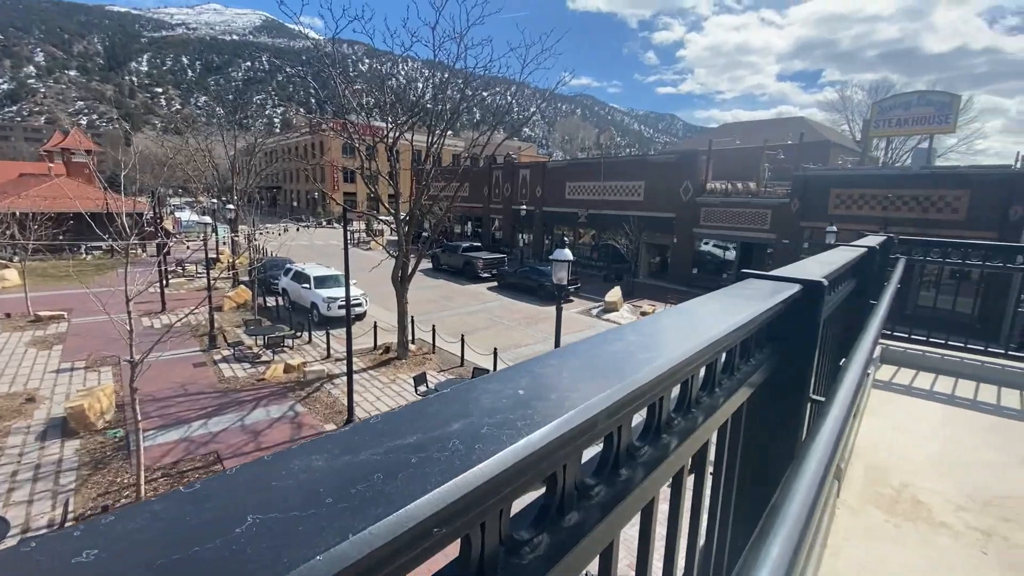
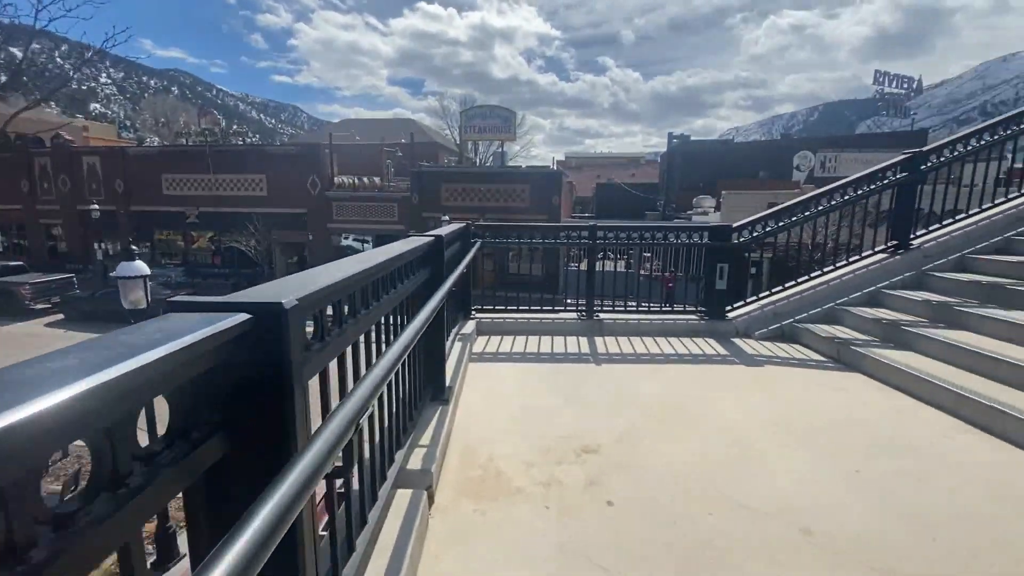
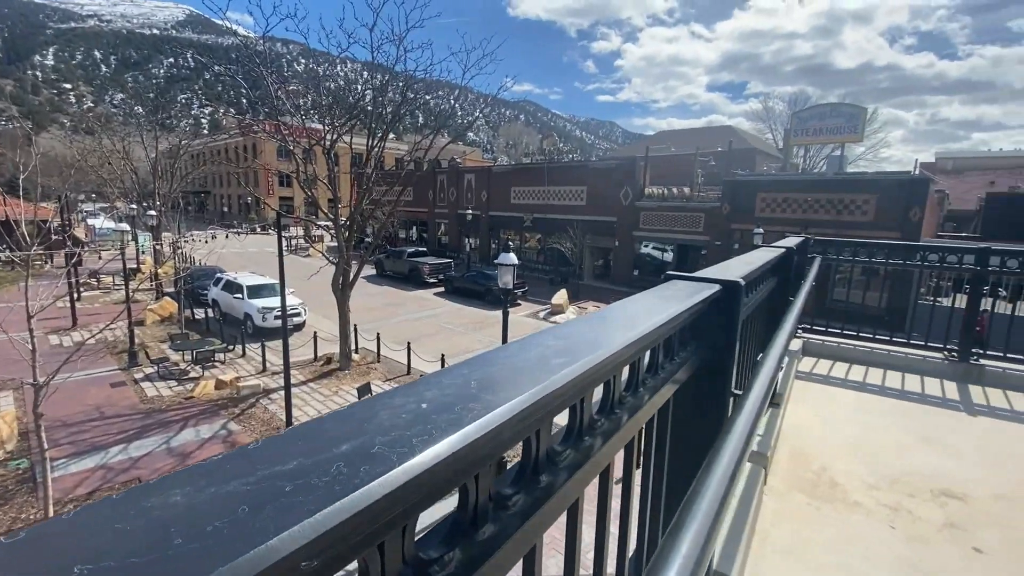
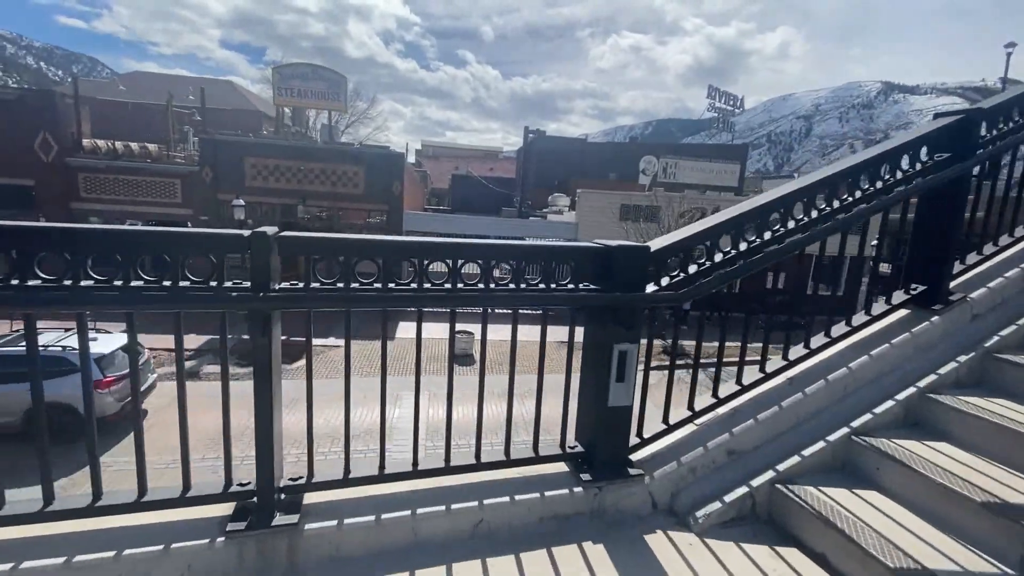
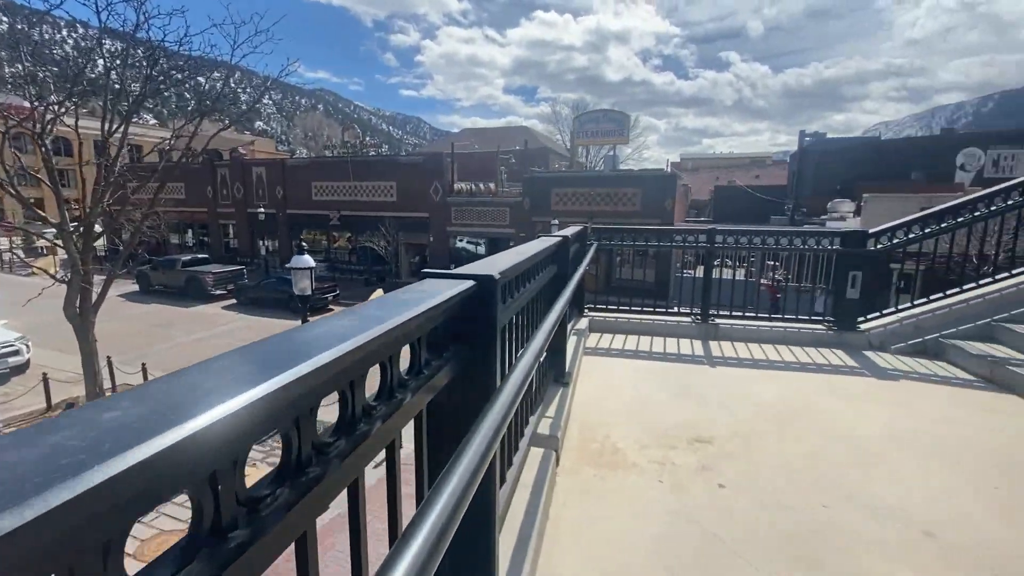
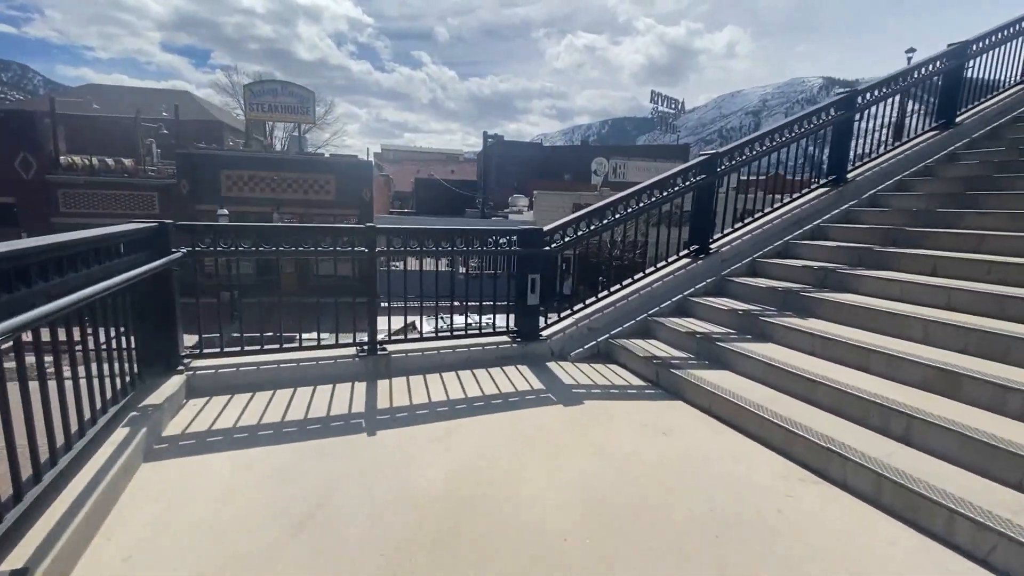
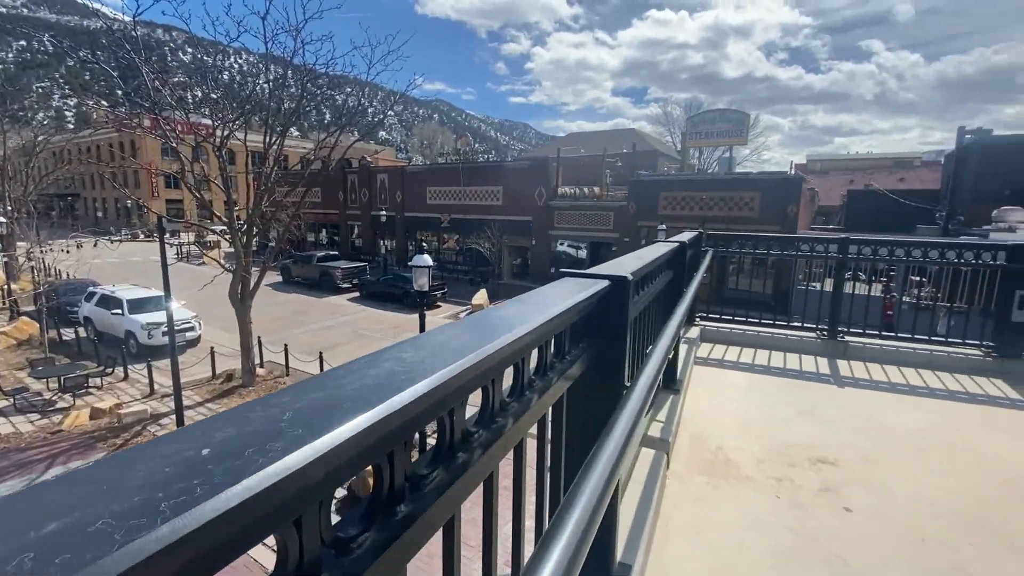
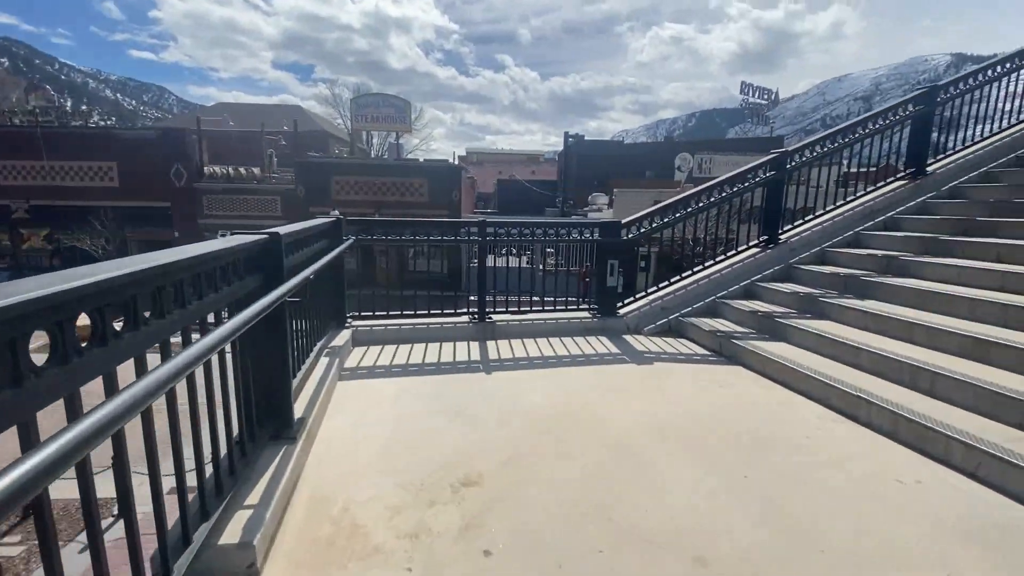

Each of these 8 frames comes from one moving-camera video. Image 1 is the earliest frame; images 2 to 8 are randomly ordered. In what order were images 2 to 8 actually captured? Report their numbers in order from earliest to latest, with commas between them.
3, 7, 5, 2, 8, 6, 4
